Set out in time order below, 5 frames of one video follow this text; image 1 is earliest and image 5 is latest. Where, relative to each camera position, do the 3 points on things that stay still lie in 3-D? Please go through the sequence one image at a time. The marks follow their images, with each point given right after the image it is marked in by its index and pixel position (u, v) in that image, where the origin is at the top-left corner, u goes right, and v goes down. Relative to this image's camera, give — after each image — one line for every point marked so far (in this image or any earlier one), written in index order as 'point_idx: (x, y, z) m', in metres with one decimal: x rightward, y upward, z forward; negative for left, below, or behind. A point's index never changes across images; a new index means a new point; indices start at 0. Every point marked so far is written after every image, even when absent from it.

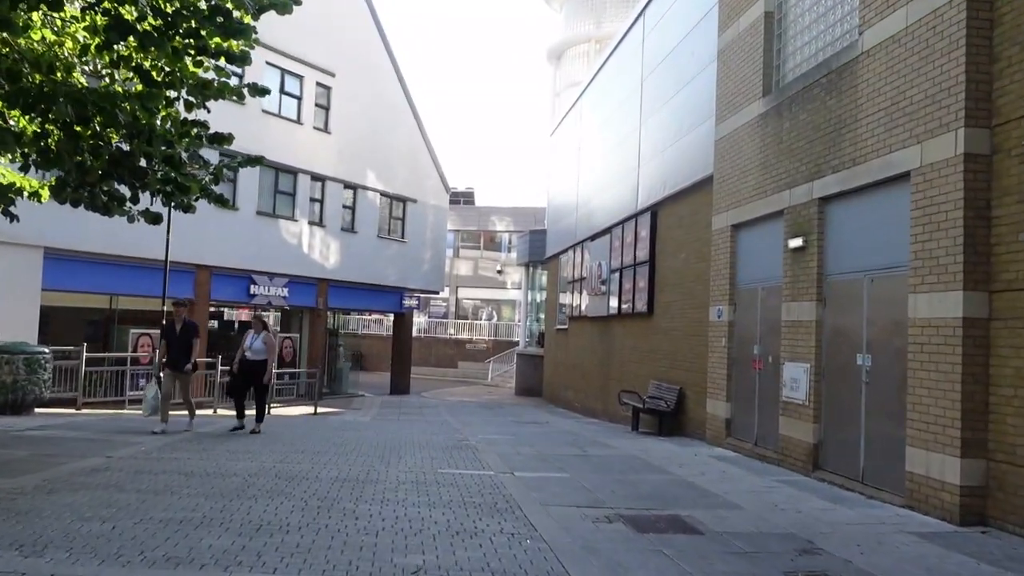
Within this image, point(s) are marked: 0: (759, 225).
0: (+1.8, +0.4, +11.6) m
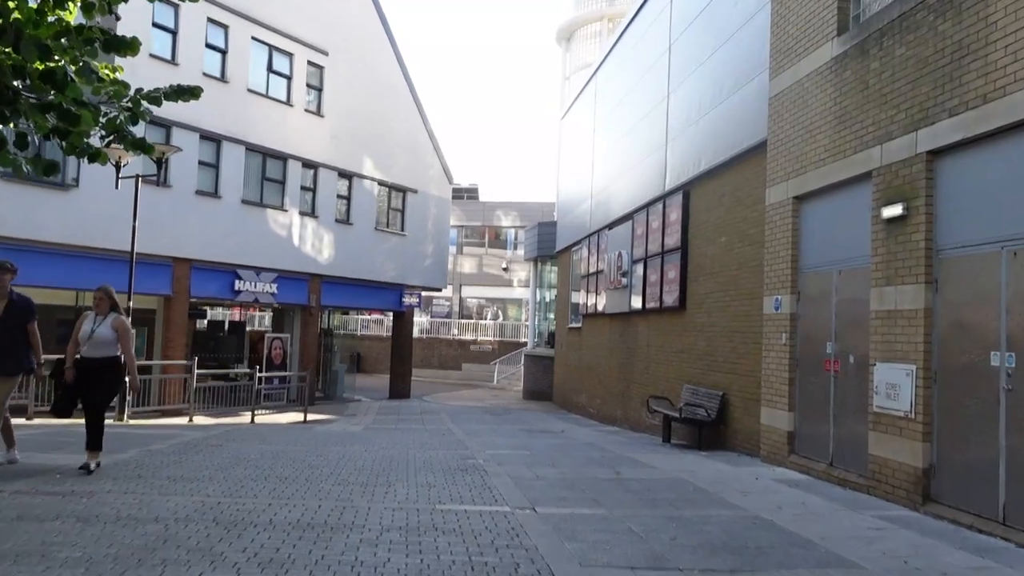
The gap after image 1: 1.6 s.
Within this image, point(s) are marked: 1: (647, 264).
0: (+1.9, +0.5, +9.5) m
1: (+1.4, +0.3, +17.1) m
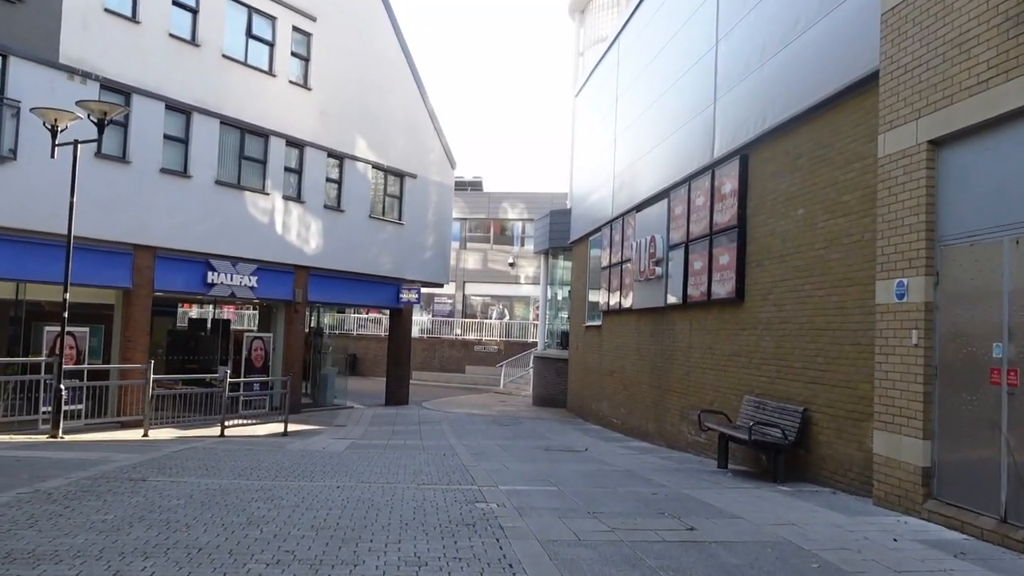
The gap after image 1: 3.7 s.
0: (+2.0, +0.6, +6.6) m
1: (+1.6, +0.3, +14.3) m
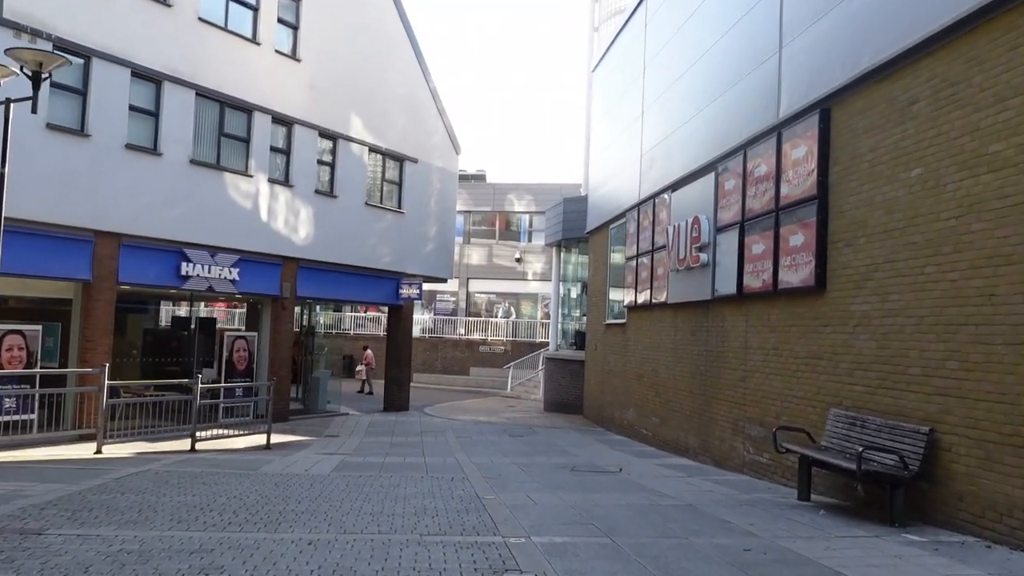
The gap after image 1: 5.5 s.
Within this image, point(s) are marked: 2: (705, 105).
0: (+2.1, +0.7, +4.3) m
1: (+1.7, +0.4, +11.9) m
2: (+1.7, +1.6, +14.3) m
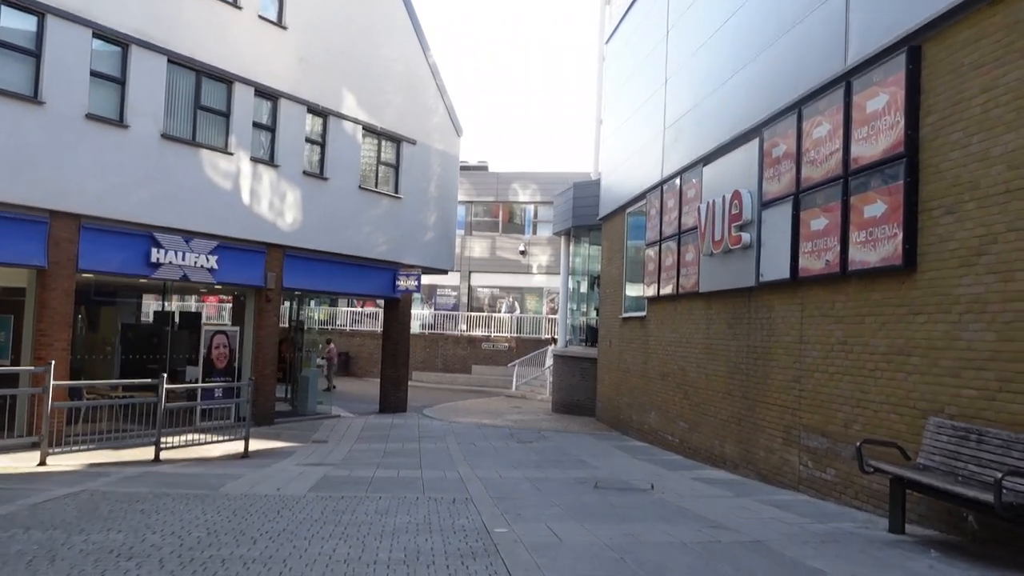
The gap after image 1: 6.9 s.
0: (+2.2, +0.8, +2.4) m
1: (+1.8, +0.5, +10.0) m
2: (+1.8, +1.7, +12.4) m
